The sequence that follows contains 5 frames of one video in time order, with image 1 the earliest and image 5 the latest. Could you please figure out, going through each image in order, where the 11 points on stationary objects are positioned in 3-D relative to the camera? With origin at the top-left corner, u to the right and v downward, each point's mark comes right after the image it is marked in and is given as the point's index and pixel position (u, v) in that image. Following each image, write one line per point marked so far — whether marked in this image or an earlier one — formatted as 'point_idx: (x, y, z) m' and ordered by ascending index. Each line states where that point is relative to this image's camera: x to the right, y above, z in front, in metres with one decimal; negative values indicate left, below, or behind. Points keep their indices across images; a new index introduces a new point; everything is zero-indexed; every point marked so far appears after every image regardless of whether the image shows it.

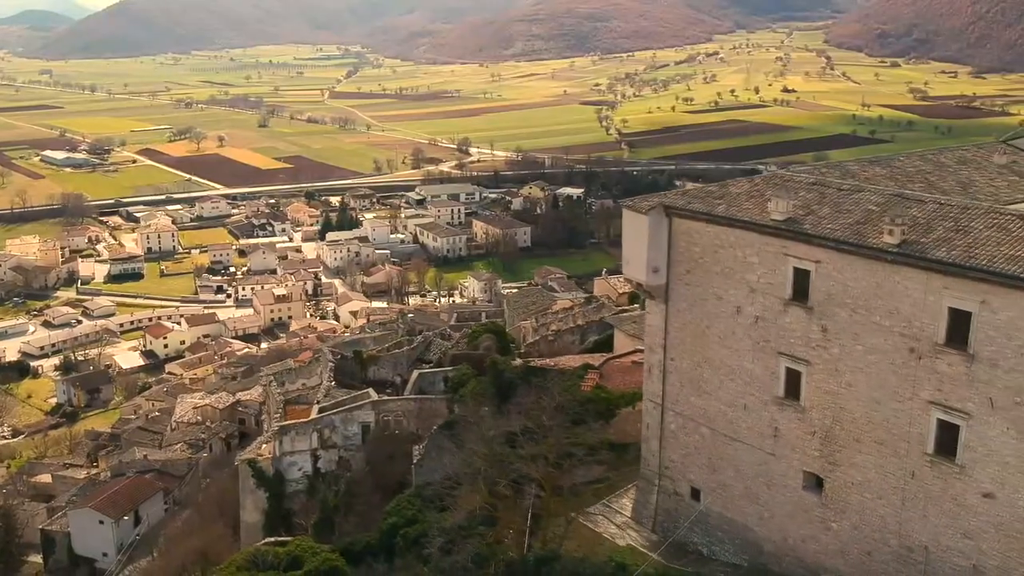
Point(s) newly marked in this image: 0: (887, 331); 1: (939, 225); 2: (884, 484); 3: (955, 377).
0: (+6.7, -0.8, +18.5) m
1: (+7.7, +1.1, +18.4) m
2: (+6.9, -3.6, +18.9) m
3: (+7.5, -1.5, +17.5) m
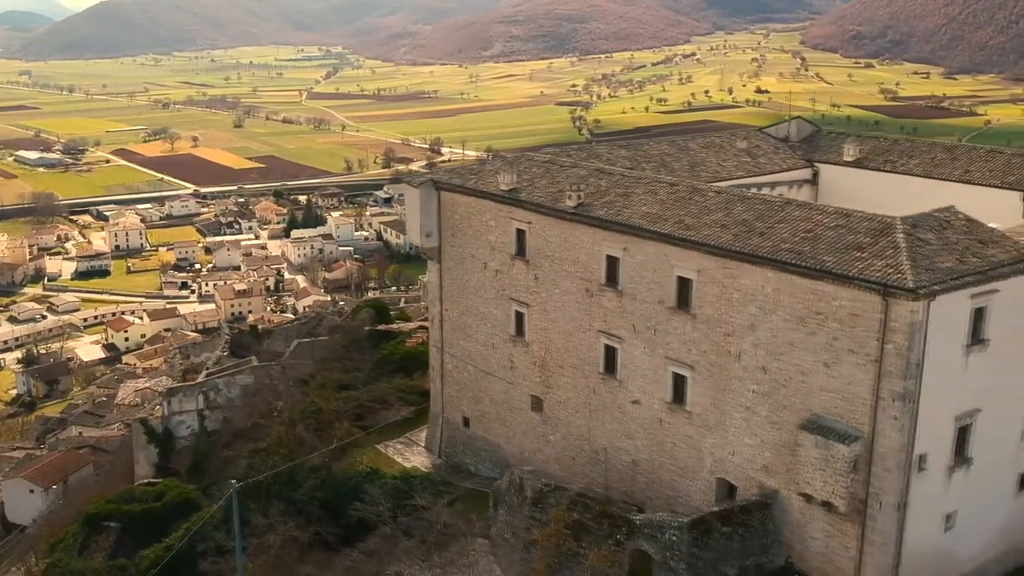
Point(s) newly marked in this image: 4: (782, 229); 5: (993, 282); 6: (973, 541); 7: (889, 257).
0: (+1.3, +0.3, +23.1) m
1: (+2.3, +2.2, +23.1) m
2: (+1.5, -2.6, +23.6) m
3: (+2.2, -0.5, +22.2) m
4: (+5.0, +1.1, +19.2) m
5: (+8.2, +0.1, +17.4) m
6: (+8.7, -4.8, +19.2) m
7: (+6.3, +0.5, +17.1) m
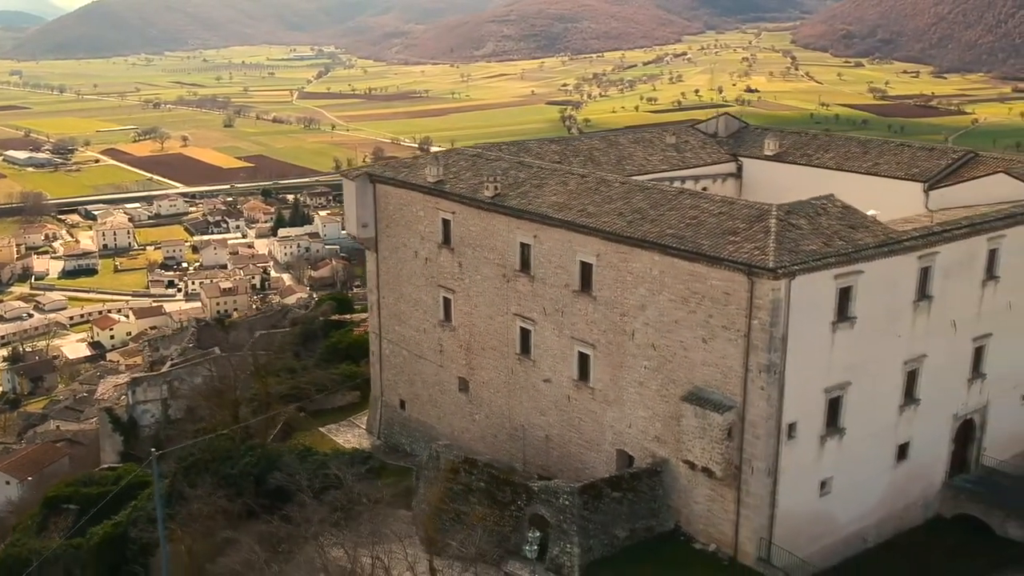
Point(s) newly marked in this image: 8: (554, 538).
0: (-0.5, +0.6, +24.5) m
1: (+0.4, +2.5, +24.5) m
2: (-0.3, -2.2, +25.0) m
3: (+0.3, -0.1, +23.6) m
4: (+3.2, +1.5, +20.6) m
5: (+6.3, +0.5, +18.8) m
6: (+6.8, -4.4, +20.7) m
7: (+4.5, +0.9, +18.6) m
8: (+0.8, -4.8, +19.8) m
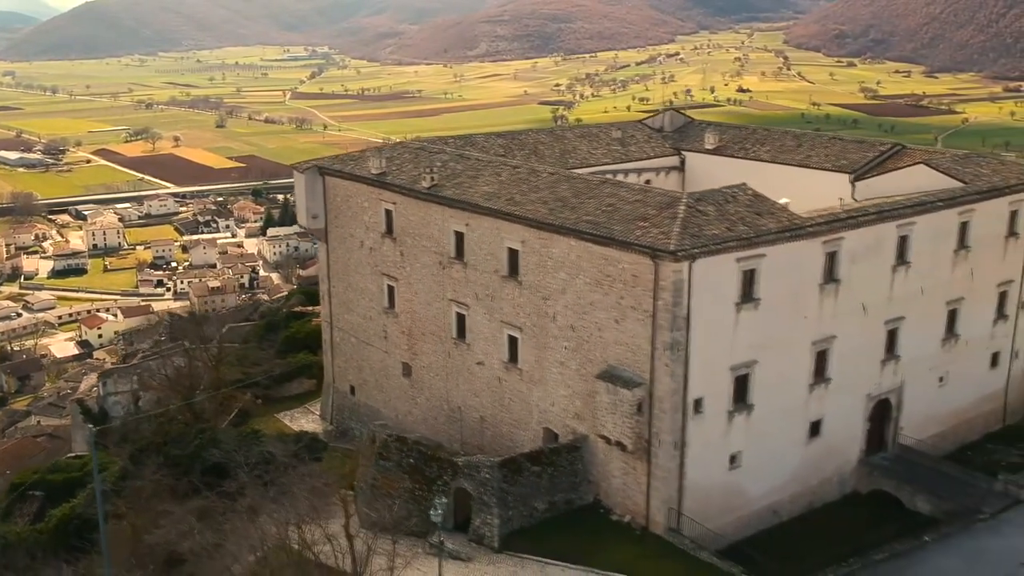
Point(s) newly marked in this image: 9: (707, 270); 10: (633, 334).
0: (-2.1, +0.9, +25.5) m
1: (-1.2, +2.8, +25.5) m
2: (-1.9, -1.9, +26.0) m
3: (-1.3, +0.2, +24.6) m
4: (+1.6, +1.8, +21.6) m
5: (+4.8, +0.8, +19.8) m
6: (+5.3, -4.1, +21.7) m
7: (+2.9, +1.2, +19.6) m
8: (-0.7, -4.5, +20.8) m
9: (+3.7, +0.3, +19.1) m
10: (+2.3, -0.9, +19.9) m
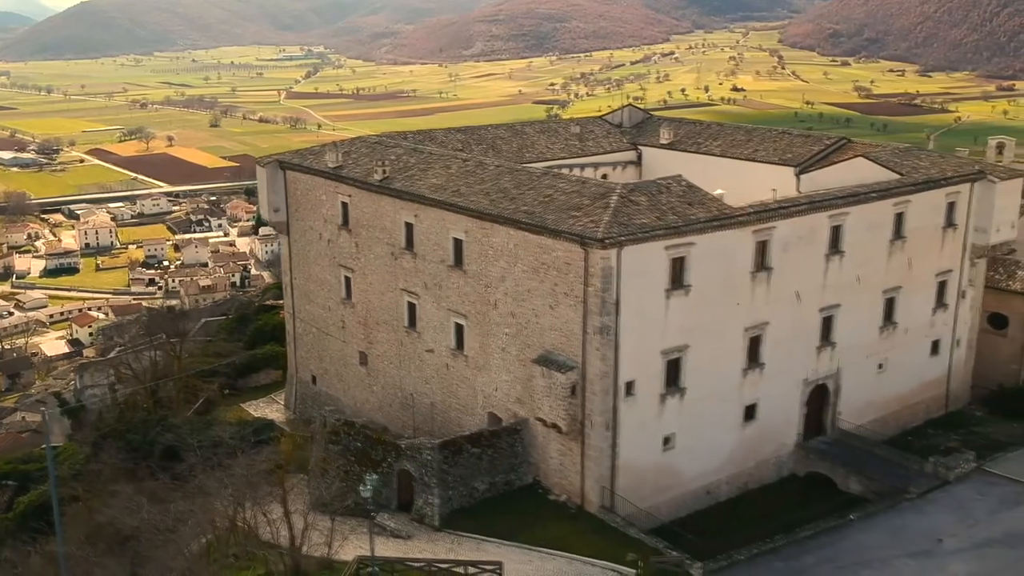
0: (-3.4, +1.2, +26.3) m
1: (-2.4, +3.1, +26.2) m
2: (-3.2, -1.6, +26.7) m
3: (-2.5, +0.4, +25.3) m
4: (+0.4, +2.0, +22.3) m
5: (+3.5, +1.1, +20.6) m
6: (+4.1, -3.8, +22.4) m
7: (+1.7, +1.4, +20.3) m
8: (-2.0, -4.3, +21.6) m
9: (+2.4, +0.6, +19.9) m
10: (+1.1, -0.6, +20.6) m
